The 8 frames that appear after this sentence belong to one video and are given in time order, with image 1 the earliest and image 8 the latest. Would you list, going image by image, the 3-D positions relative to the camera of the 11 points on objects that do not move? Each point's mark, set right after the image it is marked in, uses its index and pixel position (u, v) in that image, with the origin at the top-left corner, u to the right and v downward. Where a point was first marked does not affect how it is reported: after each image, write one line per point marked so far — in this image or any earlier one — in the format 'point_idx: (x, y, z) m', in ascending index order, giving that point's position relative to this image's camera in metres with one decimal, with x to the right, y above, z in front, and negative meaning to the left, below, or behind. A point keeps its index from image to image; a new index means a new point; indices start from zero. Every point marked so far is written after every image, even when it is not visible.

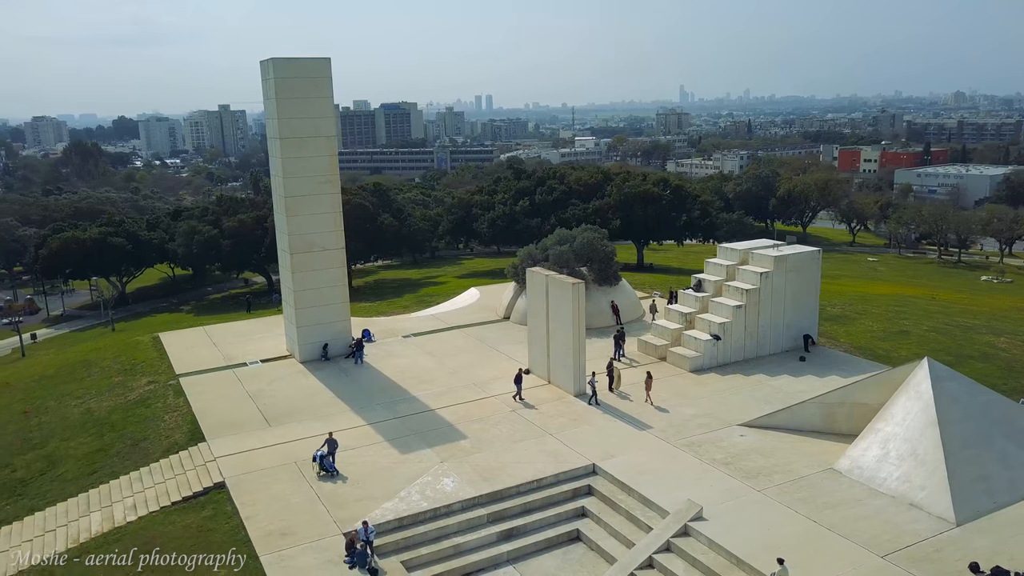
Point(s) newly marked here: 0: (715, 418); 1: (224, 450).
0: (+4.3, -2.9, +17.7) m
1: (-6.0, -3.3, +16.8) m
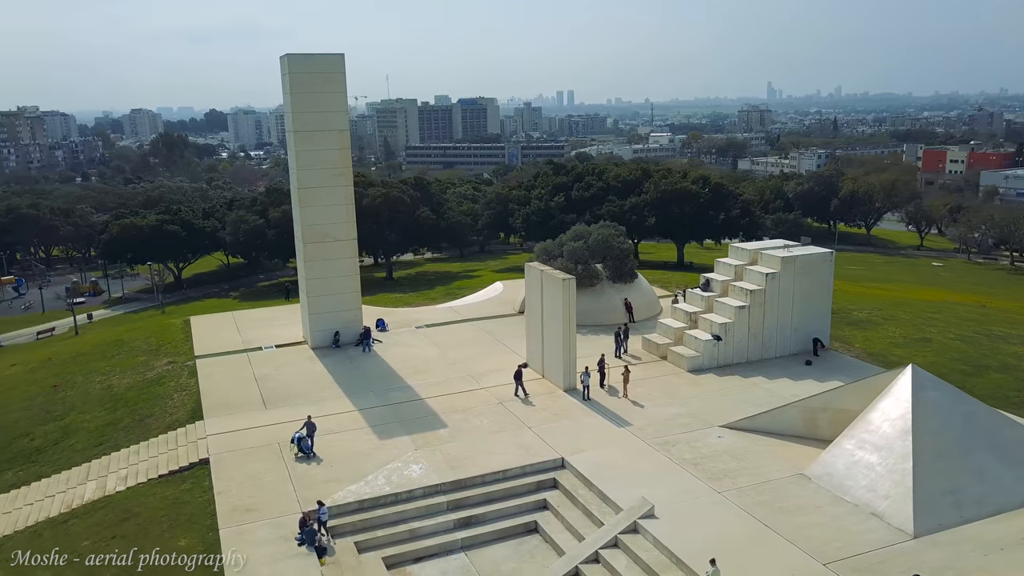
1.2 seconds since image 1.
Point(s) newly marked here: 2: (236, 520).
0: (+3.9, -2.8, +17.5) m
1: (-6.5, -3.0, +17.7) m
2: (-4.7, -3.9, +13.8) m
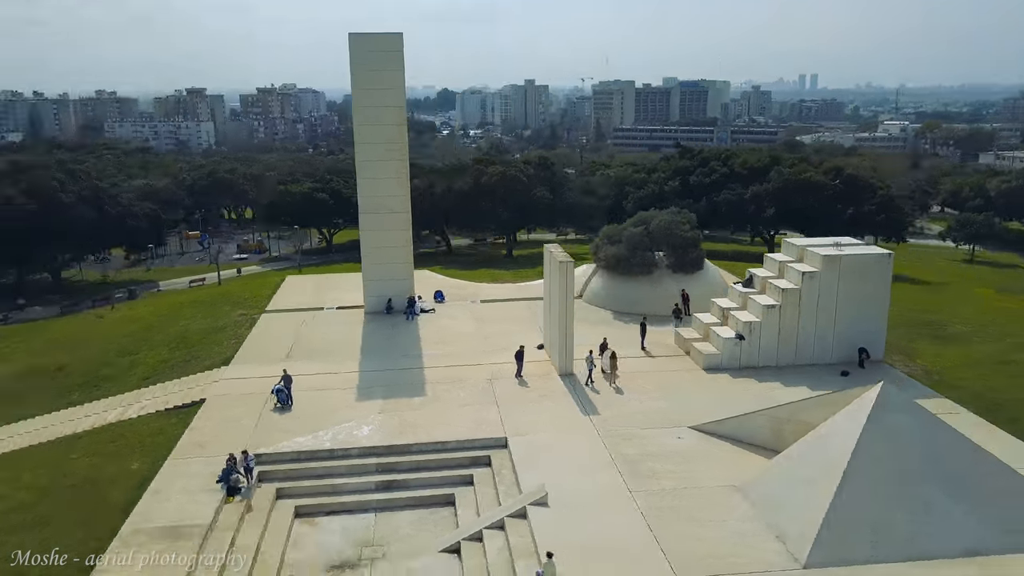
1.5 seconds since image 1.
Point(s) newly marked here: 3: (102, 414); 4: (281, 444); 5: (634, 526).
0: (+3.2, -2.7, +16.7) m
1: (-6.8, -2.1, +19.6) m
2: (-6.1, -3.1, +15.3) m
3: (-9.4, -2.9, +18.6) m
4: (-4.5, -3.0, +15.6) m
5: (+1.9, -3.7, +12.7) m
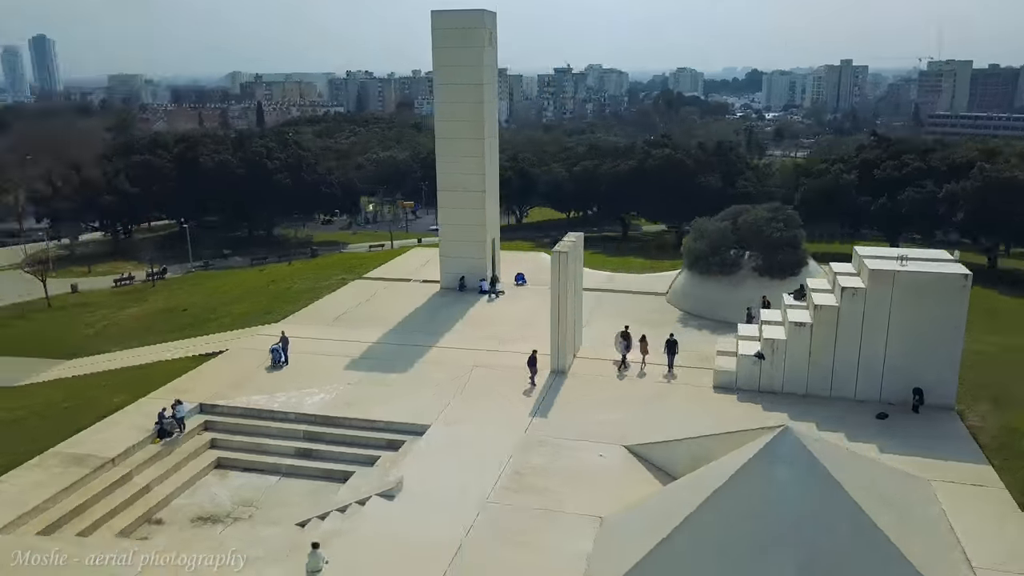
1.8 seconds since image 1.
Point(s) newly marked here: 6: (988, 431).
0: (+1.9, -2.7, +15.0) m
1: (-6.3, -1.1, +21.2) m
2: (-7.3, -2.2, +17.1) m
3: (-9.2, -1.7, +21.3) m
4: (-5.7, -2.3, +16.8) m
5: (-0.8, -3.6, +11.8) m
6: (+9.0, -2.6, +15.3) m
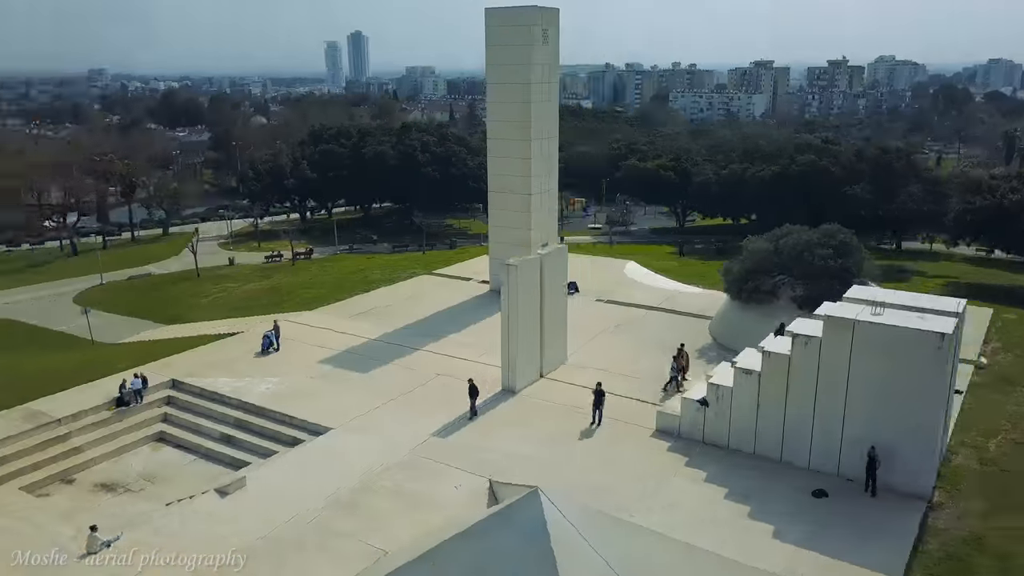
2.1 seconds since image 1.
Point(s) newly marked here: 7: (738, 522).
0: (-0.3, -3.0, +14.0) m
1: (-5.9, -0.8, +22.4) m
2: (-8.3, -1.8, +18.8) m
3: (-8.6, -1.1, +23.4) m
4: (-6.8, -2.0, +18.0) m
5: (-4.0, -3.7, +11.8) m
6: (+6.5, -3.6, +12.0) m
7: (+3.4, -3.5, +12.1) m
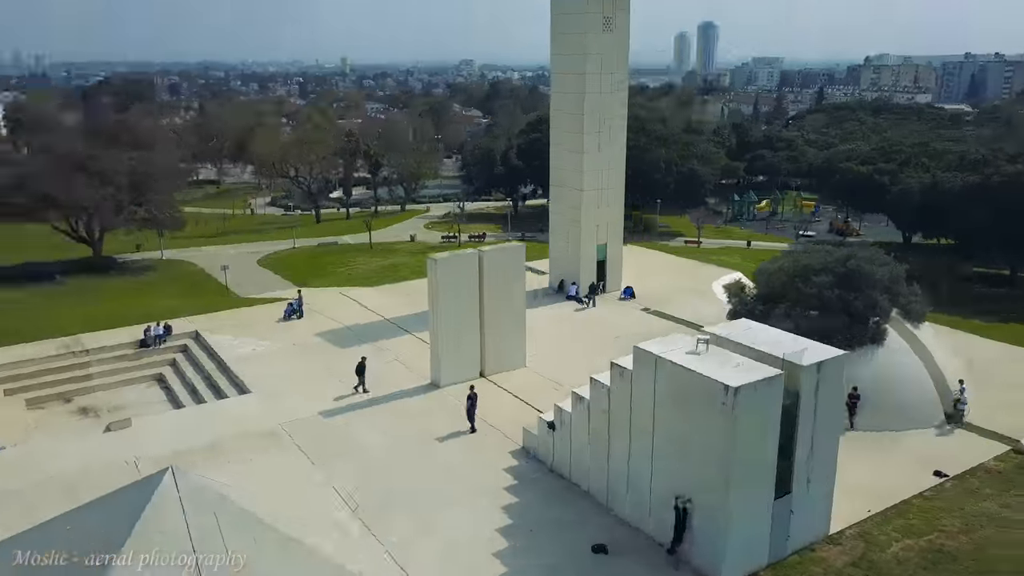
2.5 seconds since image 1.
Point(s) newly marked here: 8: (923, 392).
0: (-3.1, -2.8, +14.2) m
1: (-4.8, -0.1, +24.1) m
2: (-8.4, -0.8, +21.7) m
3: (-6.9, -0.2, +26.0) m
4: (-7.4, -1.2, +20.4) m
5: (-7.4, -3.1, +13.6) m
6: (+2.3, -4.1, +9.7) m
7: (-0.5, -3.7, +11.1) m
8: (+7.6, -1.9, +15.1) m
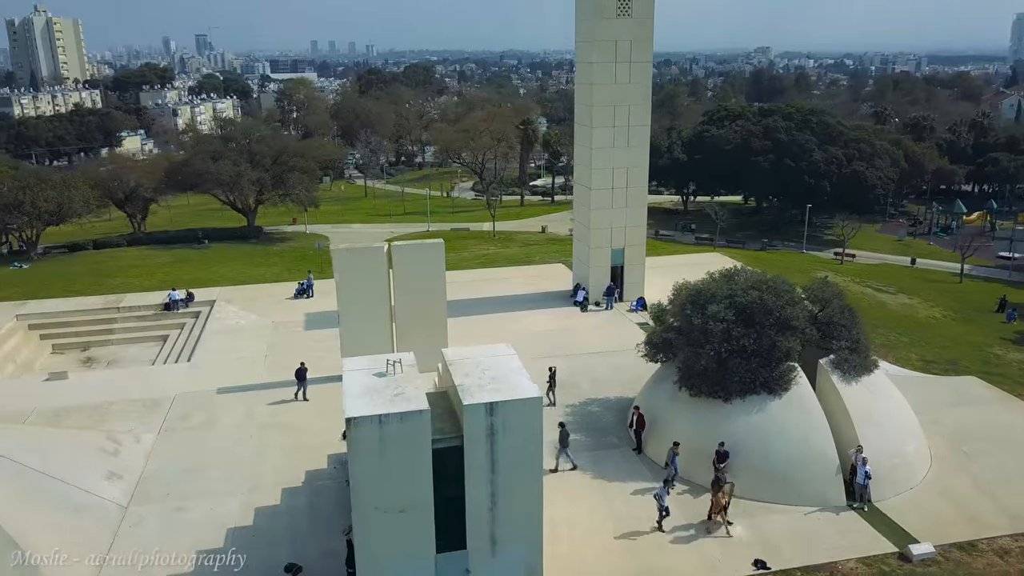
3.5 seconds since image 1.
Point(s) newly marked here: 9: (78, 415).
0: (-5.9, -2.5, +14.8) m
1: (-4.0, +0.3, +24.6) m
2: (-8.2, -0.1, +23.6) m
3: (-5.3, +0.5, +27.1) m
4: (-7.7, -0.5, +22.0) m
5: (-10.1, -2.3, +15.6) m
6: (-2.4, -4.2, +8.9) m
7: (-4.5, -3.6, +11.0) m
8: (+4.6, -2.6, +12.1) m
9: (-8.1, -2.4, +15.1) m
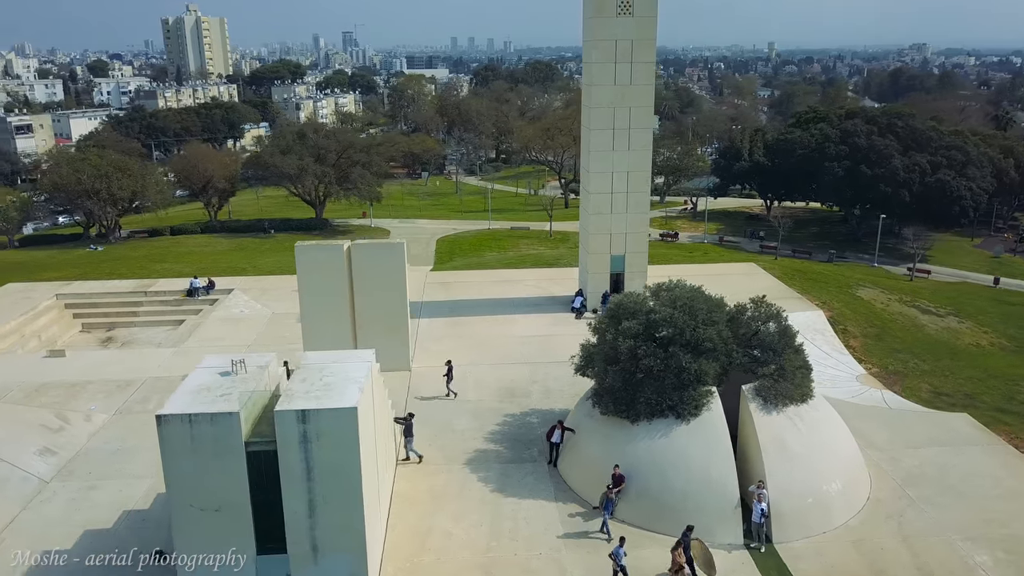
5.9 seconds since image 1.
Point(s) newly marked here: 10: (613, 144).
0: (-7.0, -2.3, +15.5) m
1: (-3.5, +0.5, +24.9) m
2: (-7.9, +0.3, +24.5) m
3: (-4.4, +0.7, +27.6) m
4: (-7.6, -0.2, +23.0) m
5: (-11.1, -2.0, +17.0) m
6: (-4.6, -4.2, +9.1) m
7: (-6.3, -3.4, +11.6) m
8: (+2.9, -2.8, +11.2) m
9: (-9.2, -2.1, +16.2) m
10: (+2.5, +3.5, +19.9) m
